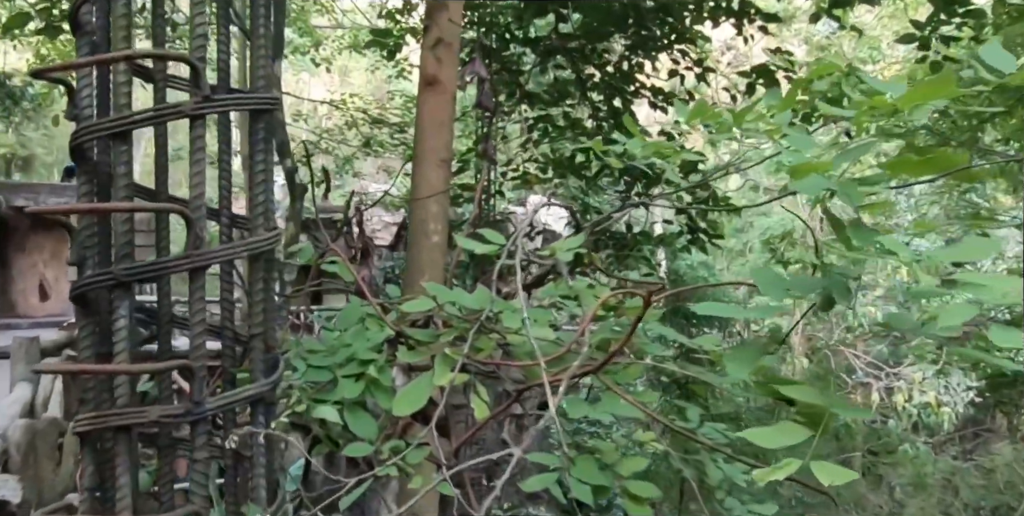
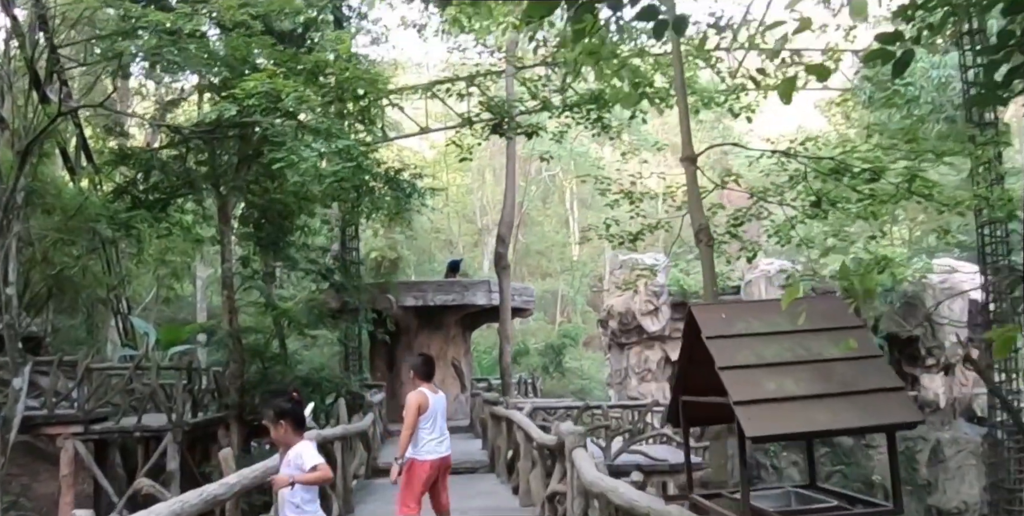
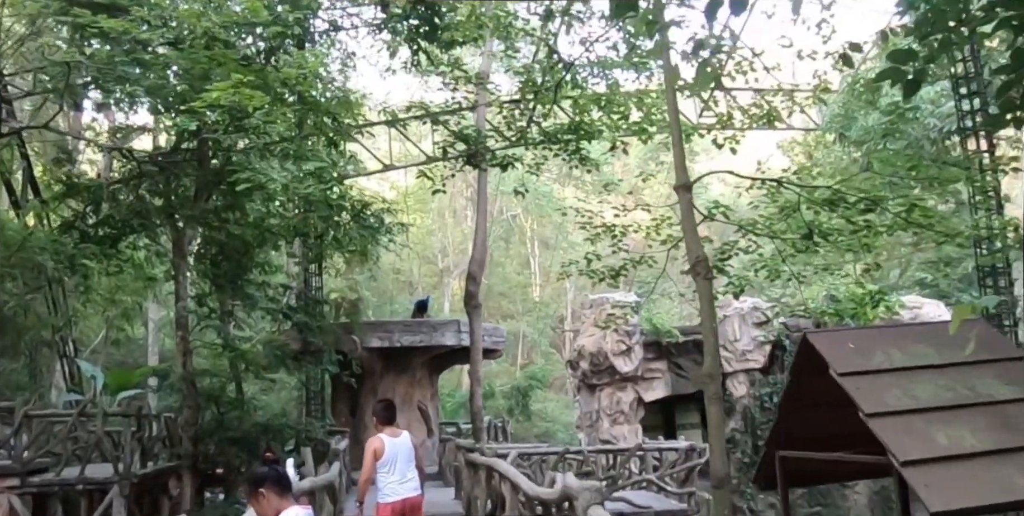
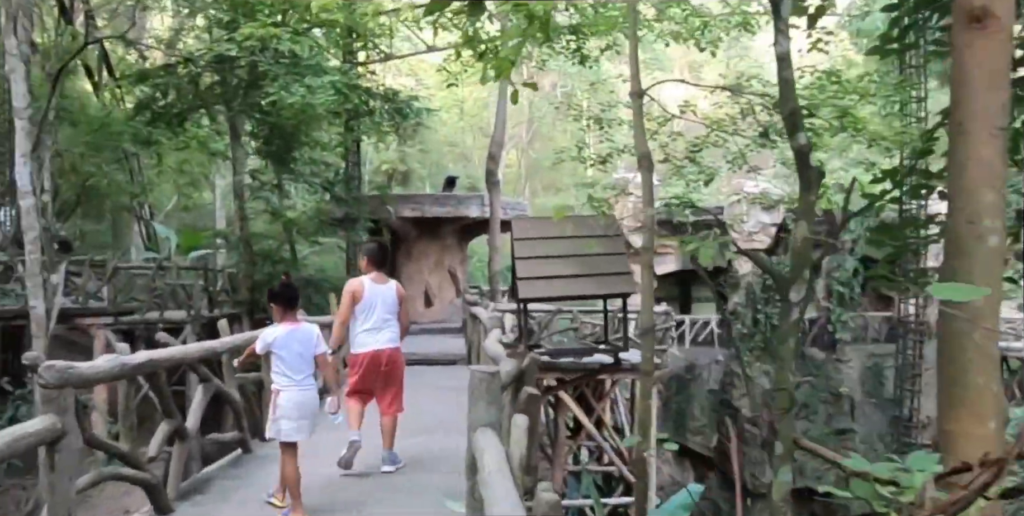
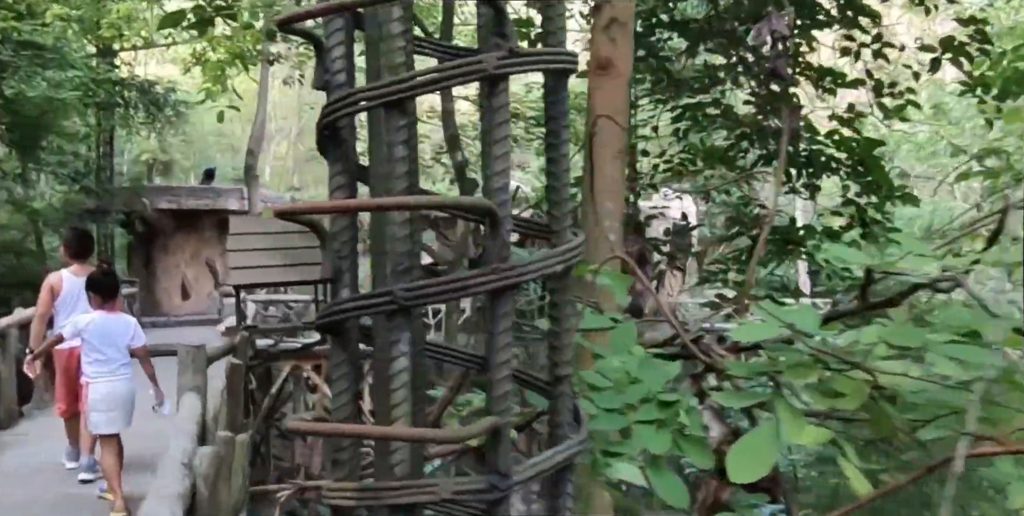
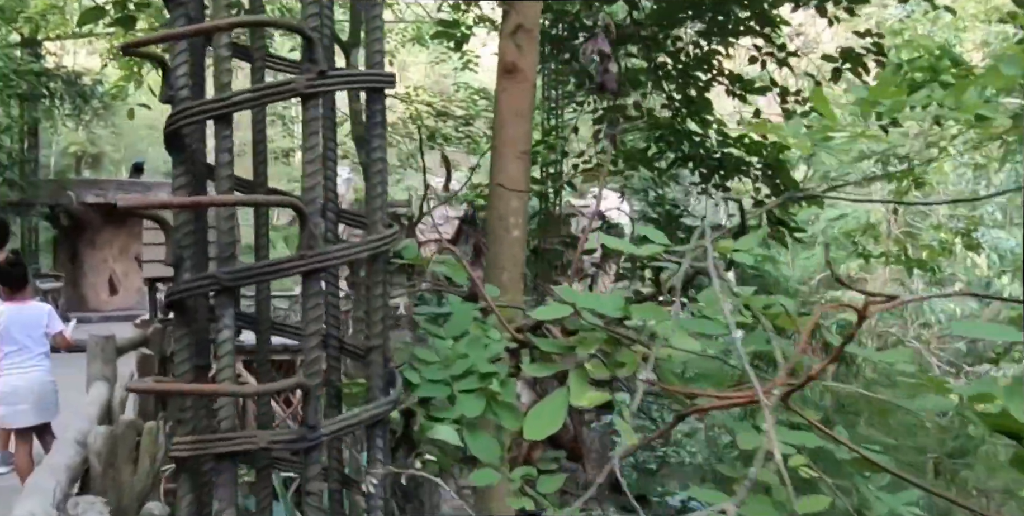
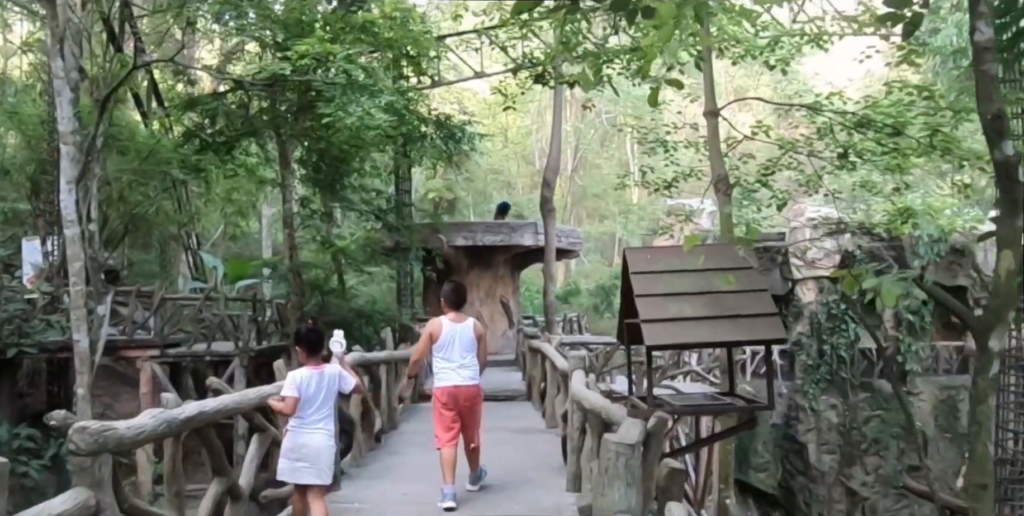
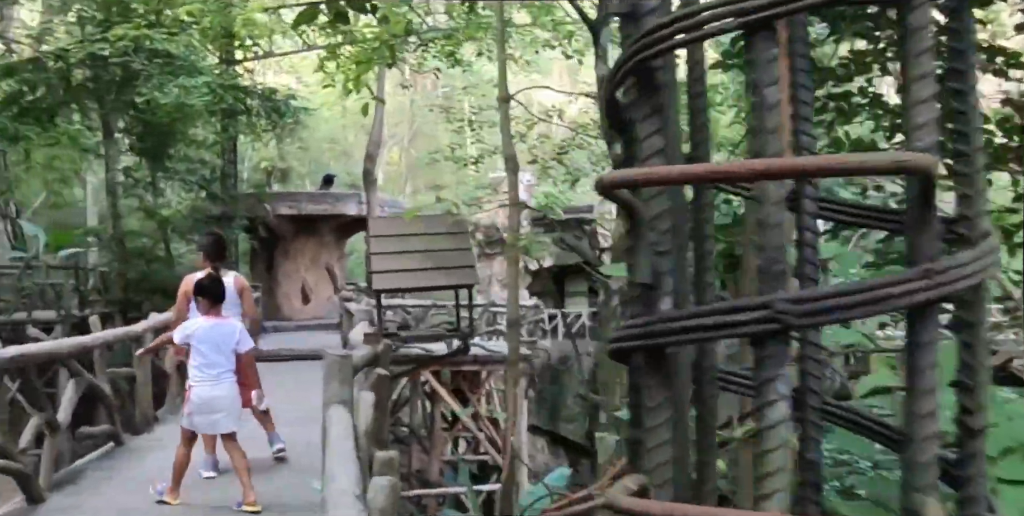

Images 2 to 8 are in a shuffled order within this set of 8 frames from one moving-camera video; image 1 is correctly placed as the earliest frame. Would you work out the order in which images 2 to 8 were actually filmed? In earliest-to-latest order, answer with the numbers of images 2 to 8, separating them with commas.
6, 5, 8, 4, 7, 2, 3
